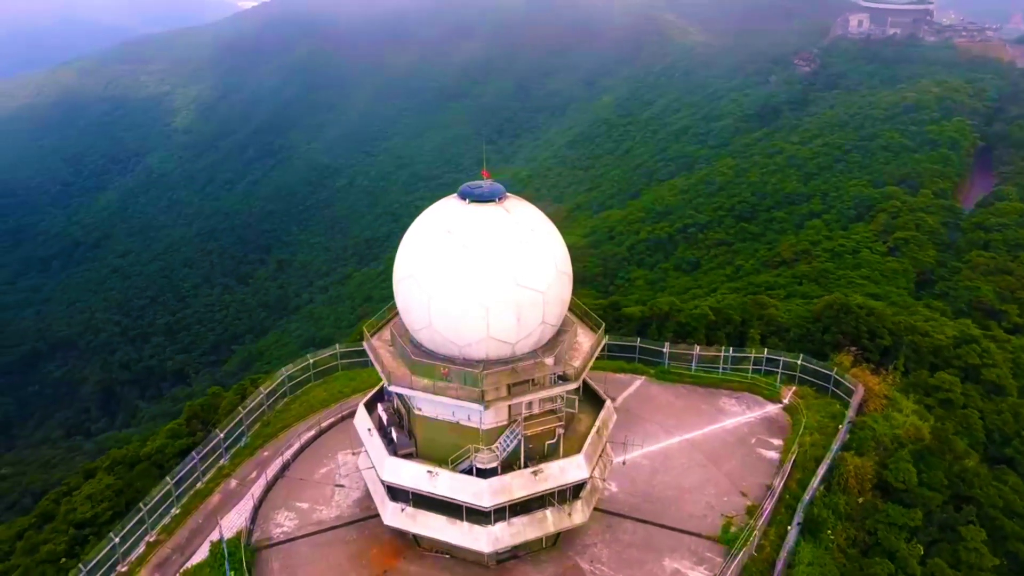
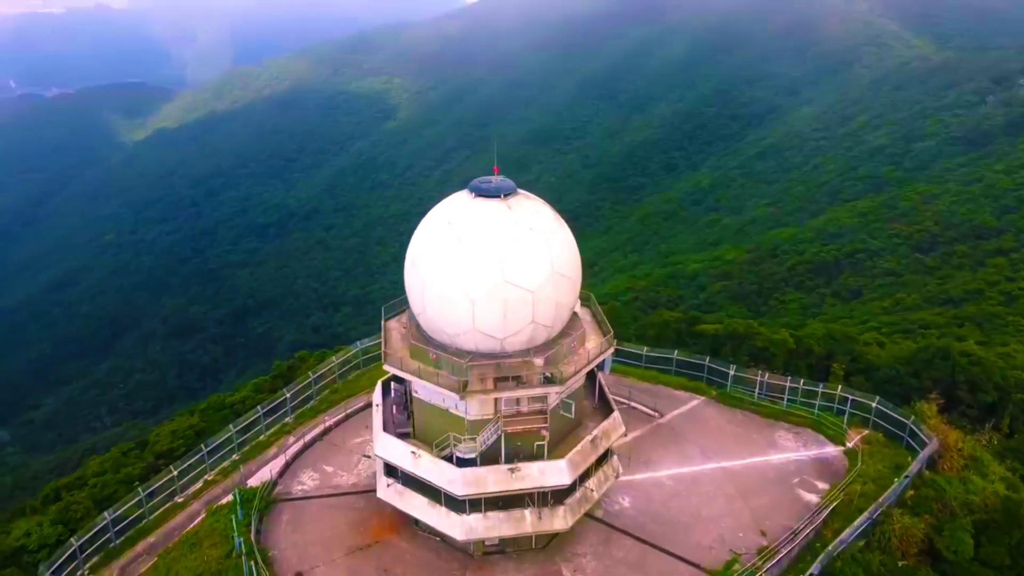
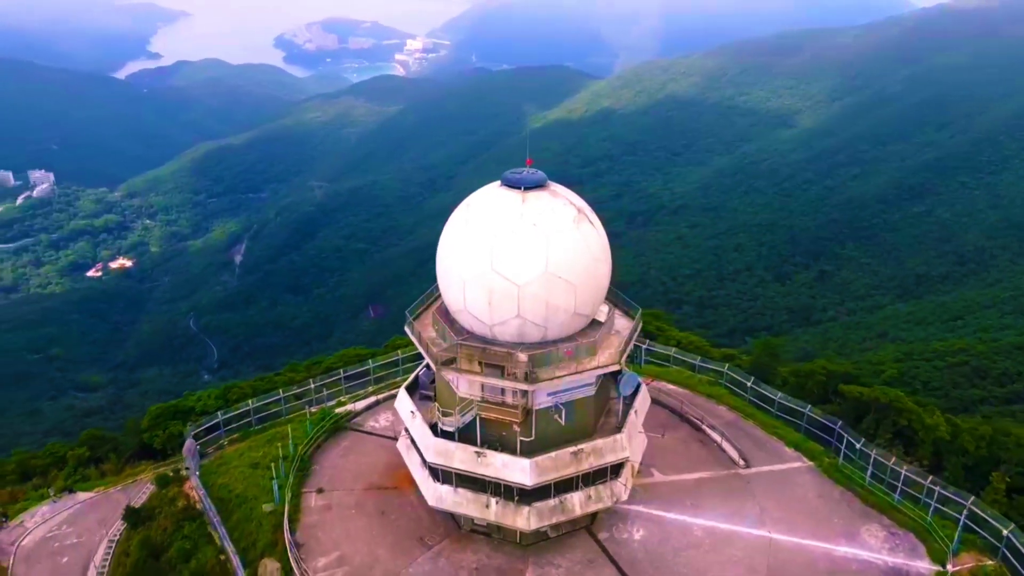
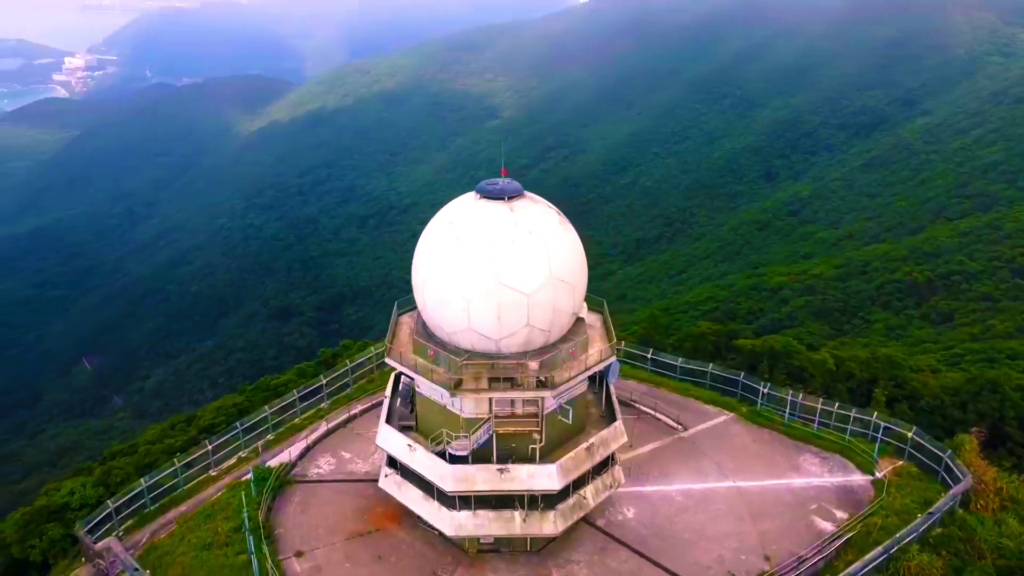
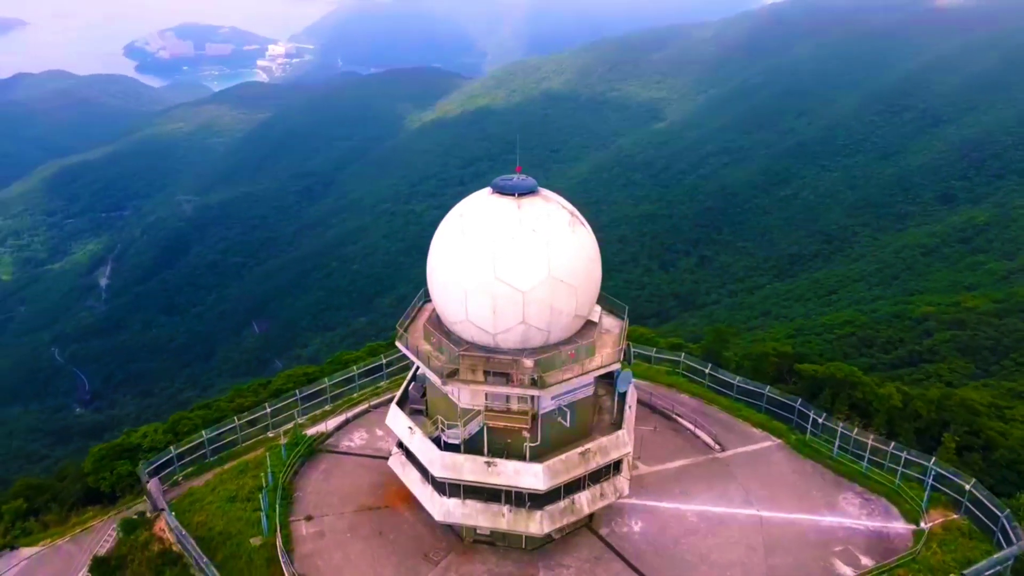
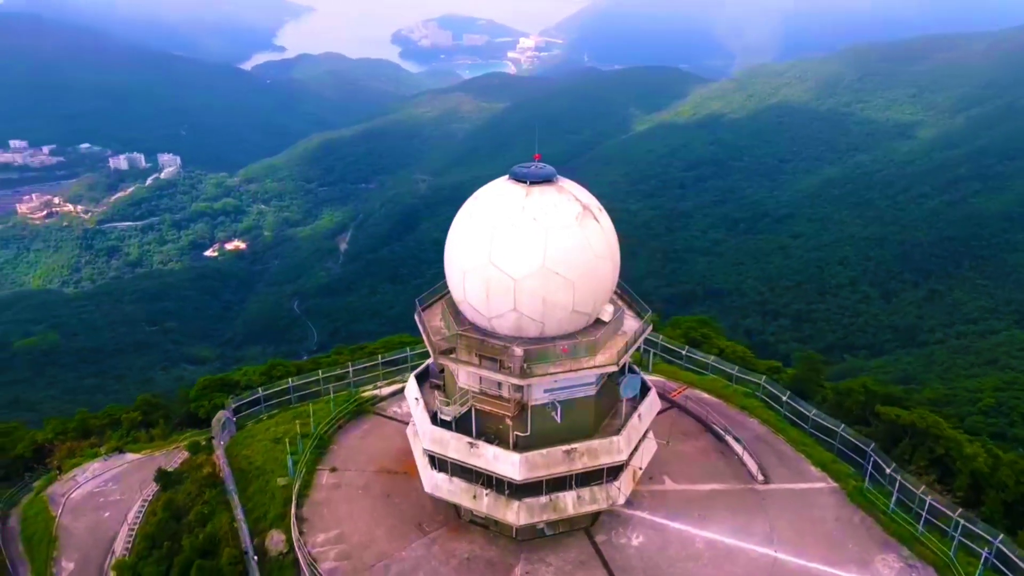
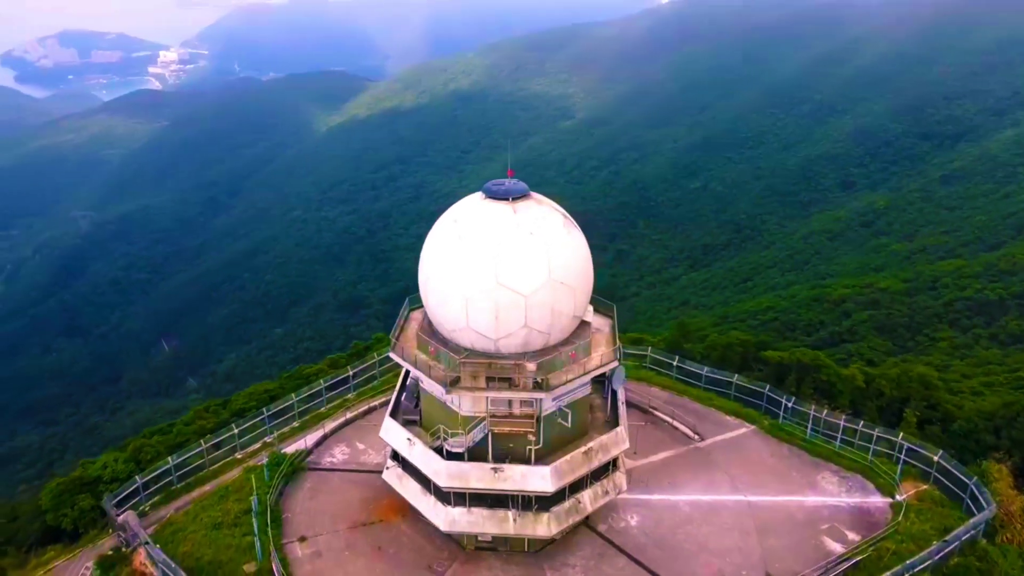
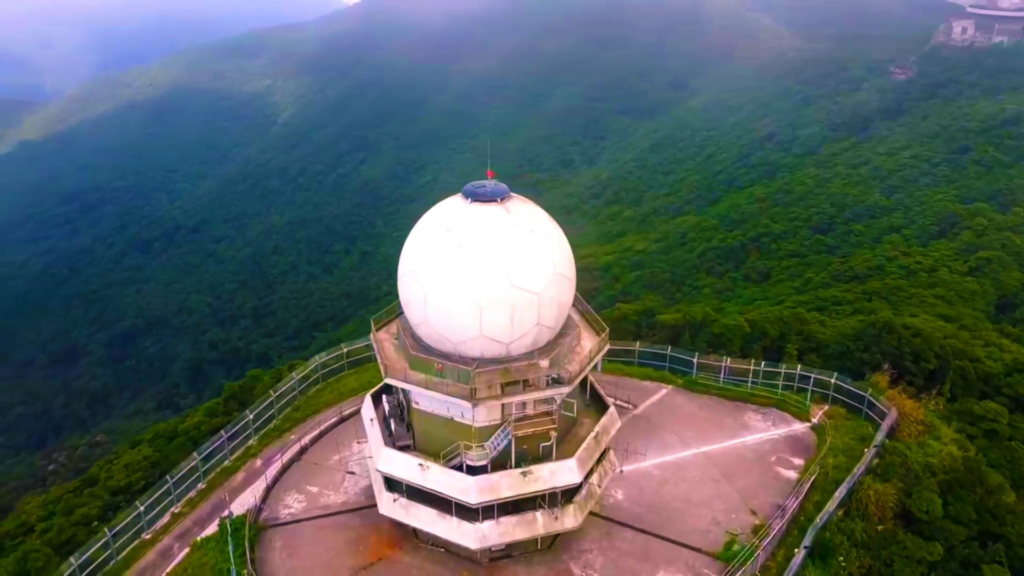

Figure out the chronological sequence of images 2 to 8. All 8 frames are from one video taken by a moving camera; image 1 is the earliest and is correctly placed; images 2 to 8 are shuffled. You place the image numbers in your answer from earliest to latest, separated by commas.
8, 2, 4, 7, 5, 3, 6
